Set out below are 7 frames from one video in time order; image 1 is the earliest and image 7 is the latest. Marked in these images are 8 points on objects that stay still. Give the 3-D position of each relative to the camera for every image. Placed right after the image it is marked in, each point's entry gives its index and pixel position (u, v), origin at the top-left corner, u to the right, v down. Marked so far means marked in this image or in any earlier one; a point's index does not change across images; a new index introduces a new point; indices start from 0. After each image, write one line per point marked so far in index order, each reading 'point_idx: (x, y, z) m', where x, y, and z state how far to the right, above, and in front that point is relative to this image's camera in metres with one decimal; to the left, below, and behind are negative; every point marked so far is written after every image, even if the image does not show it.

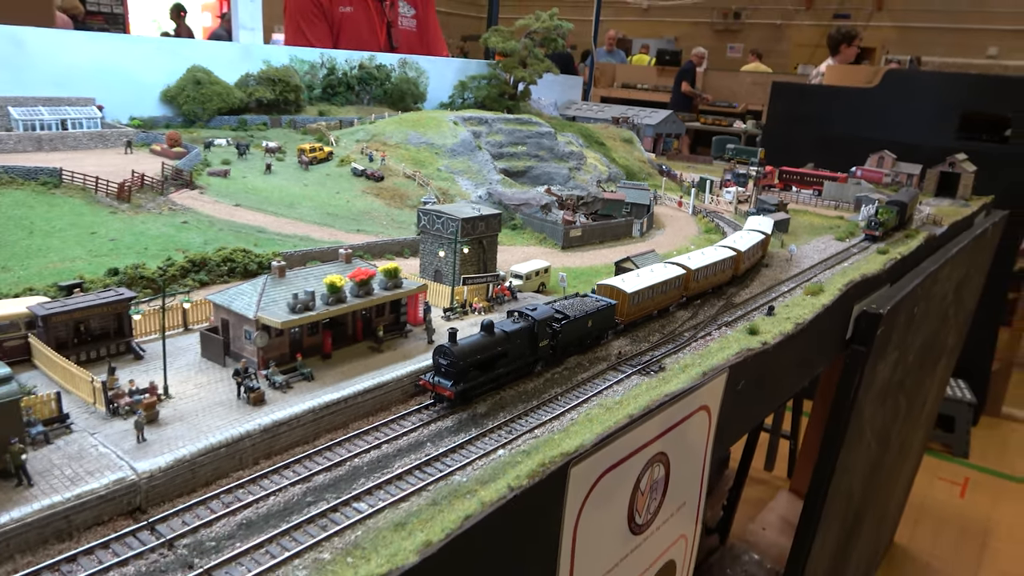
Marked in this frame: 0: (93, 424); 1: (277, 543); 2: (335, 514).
0: (-11.1, -3.6, +19.7) m
1: (-5.4, -5.9, +17.1) m
2: (-4.4, -5.7, +18.3) m
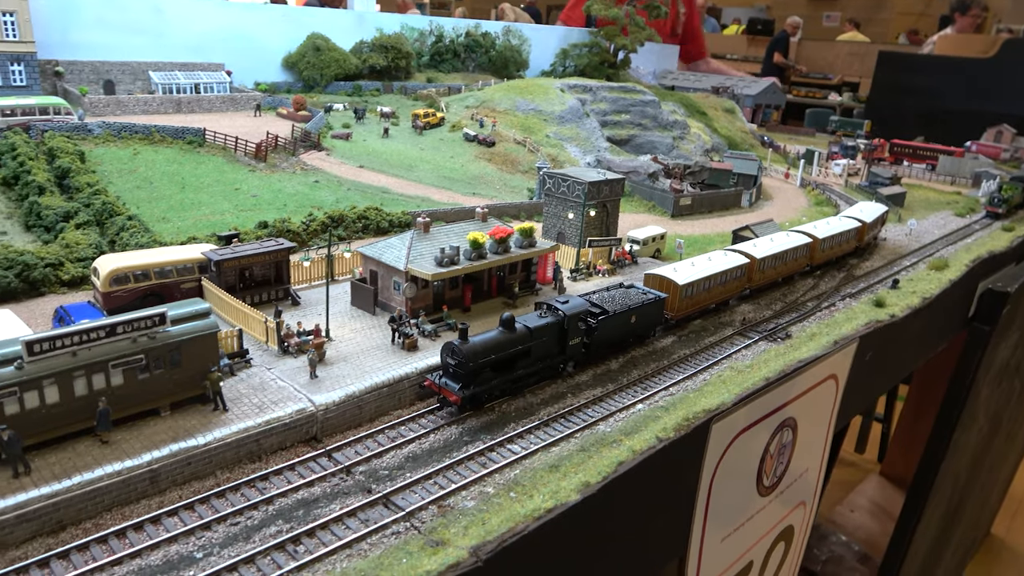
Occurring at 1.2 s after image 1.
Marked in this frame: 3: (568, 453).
0: (-7.0, -2.1, +21.4) m
1: (-1.6, -4.7, +18.3) m
2: (-0.6, -4.4, +19.5) m
3: (+1.4, -4.3, +19.2) m
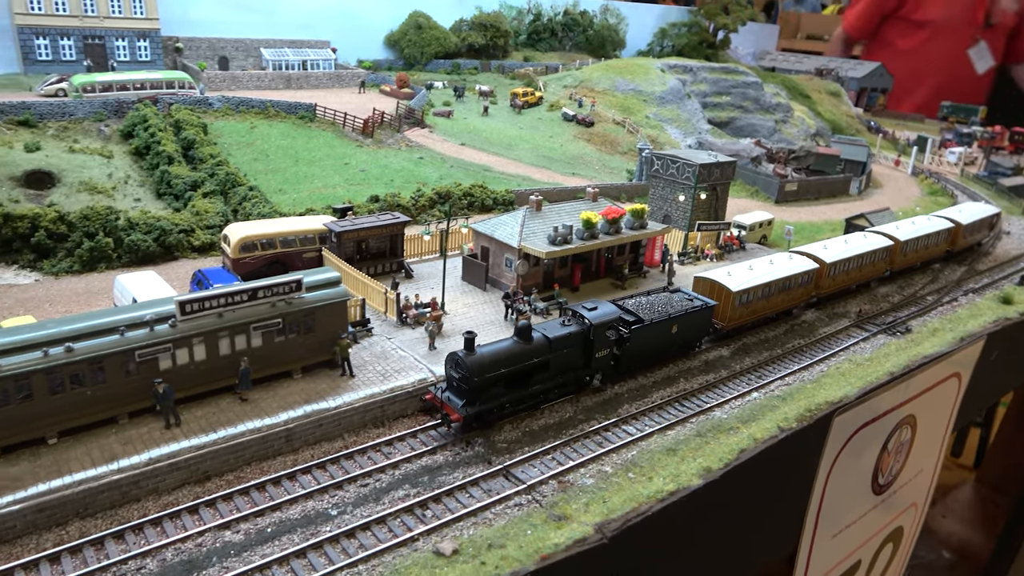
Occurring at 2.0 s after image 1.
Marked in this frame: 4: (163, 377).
0: (-3.7, -1.3, +22.0) m
1: (+1.3, -4.1, +18.5) m
2: (+2.5, -3.9, +19.5) m
3: (+4.4, -3.9, +19.0) m
4: (-7.8, -2.0, +16.5) m
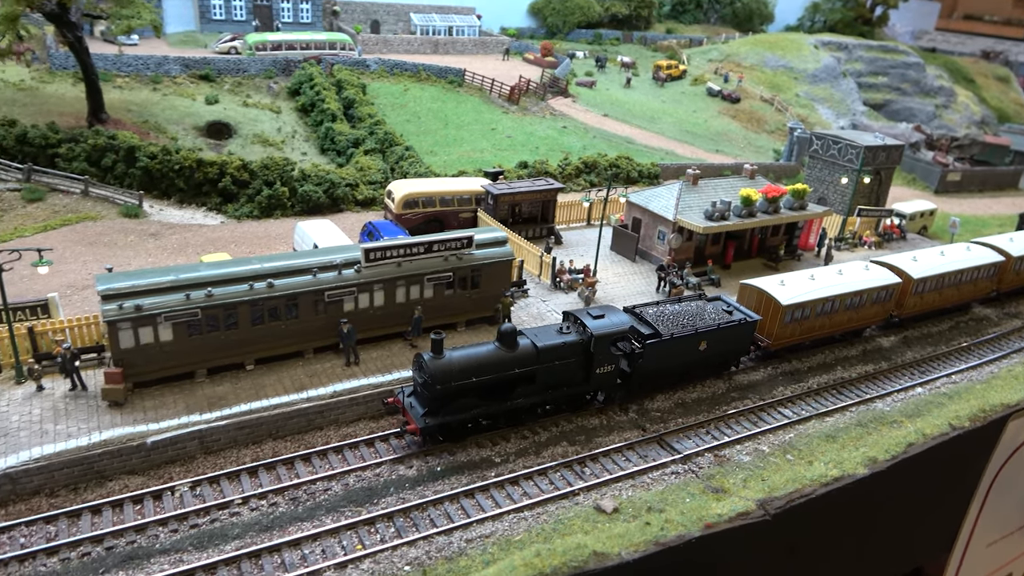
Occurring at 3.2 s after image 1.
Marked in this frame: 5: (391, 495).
0: (+1.0, -0.1, +22.5) m
1: (+5.1, -3.5, +18.4) m
2: (+6.5, -3.3, +19.2) m
3: (+8.3, -3.5, +18.4) m
4: (-4.0, -0.7, +17.7) m
5: (-2.5, -4.2, +15.1) m
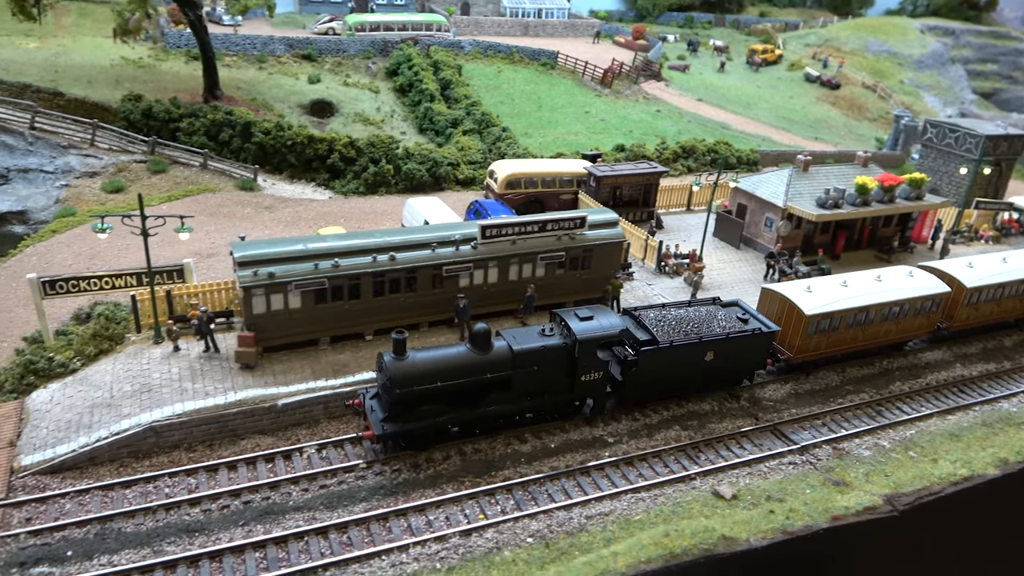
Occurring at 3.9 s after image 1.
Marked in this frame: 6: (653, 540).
0: (+4.1, +0.4, +22.3) m
1: (+7.8, -3.2, +17.9) m
2: (+9.2, -3.1, +18.6) m
3: (+11.0, -3.3, +17.7) m
4: (-1.2, -0.1, +18.0) m
5: (-0.1, -3.8, +15.3) m
6: (+2.4, -4.2, +12.3) m
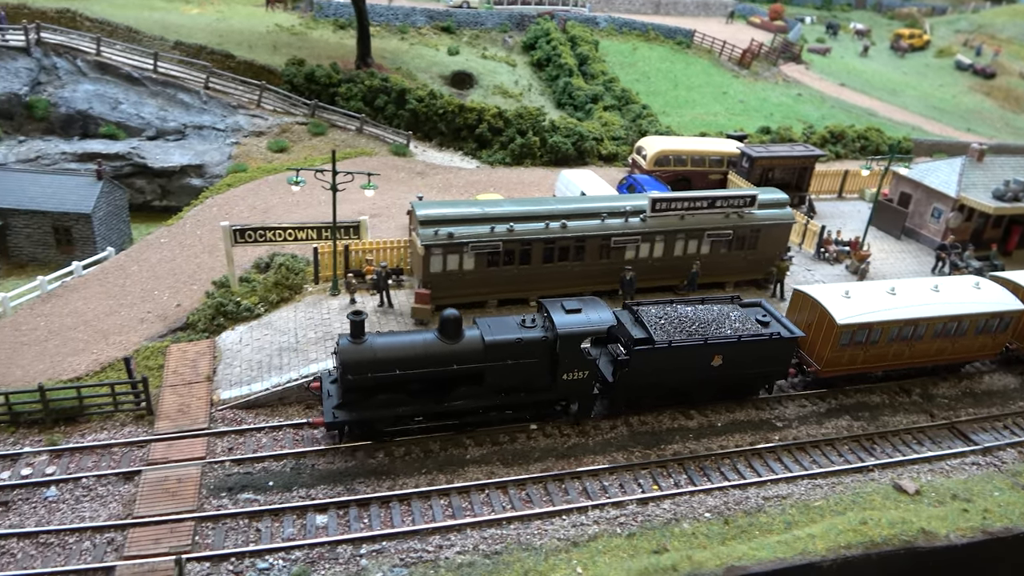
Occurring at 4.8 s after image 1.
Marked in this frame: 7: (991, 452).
0: (+8.6, +0.8, +21.5) m
1: (+11.6, -3.1, +16.9) m
2: (+13.0, -3.0, +17.4) m
3: (+14.7, -3.4, +16.3) m
4: (+2.8, +0.6, +17.9) m
5: (+3.4, -3.2, +15.2) m
6: (+5.4, -3.9, +12.0) m
7: (+10.2, -3.5, +15.8) m
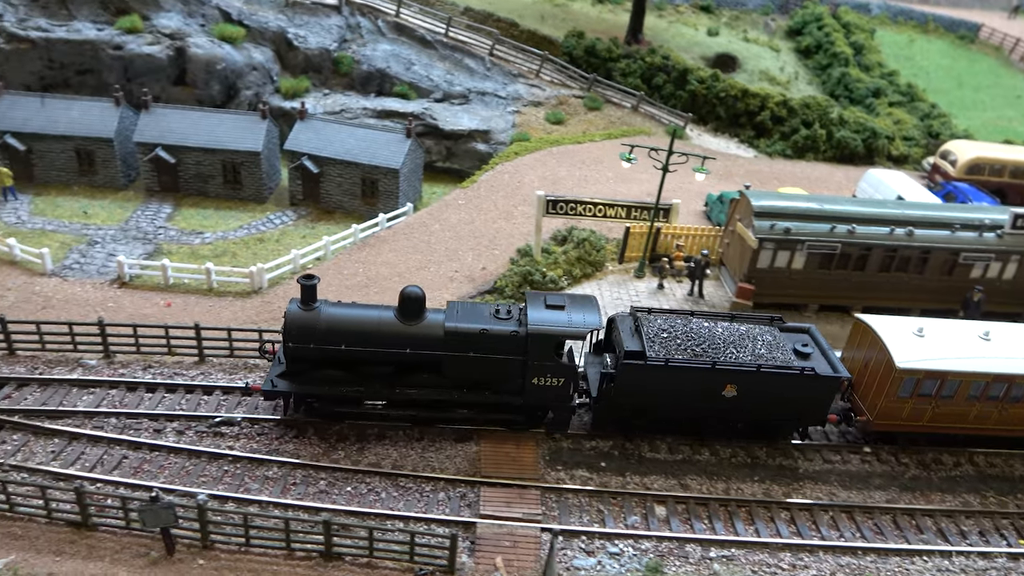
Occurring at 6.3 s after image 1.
0: (+16.4, -0.4, +18.4) m
1: (+17.9, -4.7, +13.5) m
2: (+19.4, -4.8, +13.7) m
3: (+20.7, -5.4, +12.3) m
4: (+10.0, +0.1, +16.0) m
5: (+9.6, -3.8, +13.4) m
6: (+10.8, -4.7, +9.9) m
7: (+16.3, -4.9, +12.6) m
